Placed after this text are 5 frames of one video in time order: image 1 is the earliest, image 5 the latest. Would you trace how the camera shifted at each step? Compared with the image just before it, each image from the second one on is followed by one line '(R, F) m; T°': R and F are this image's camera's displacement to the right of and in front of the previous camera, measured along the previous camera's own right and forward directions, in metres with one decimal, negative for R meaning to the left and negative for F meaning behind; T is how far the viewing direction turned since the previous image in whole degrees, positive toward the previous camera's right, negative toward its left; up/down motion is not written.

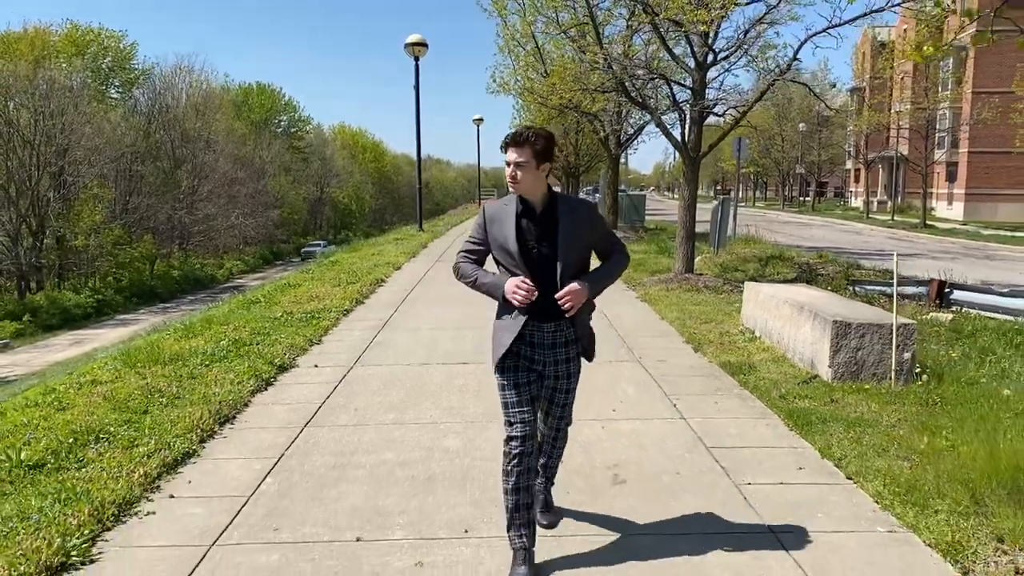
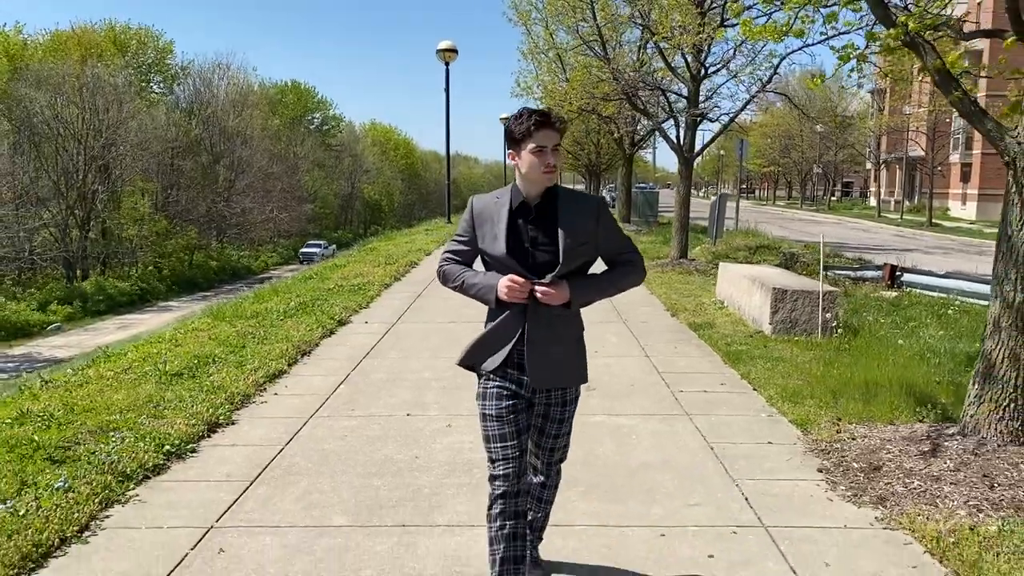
(+0.2, -1.9) m; -2°
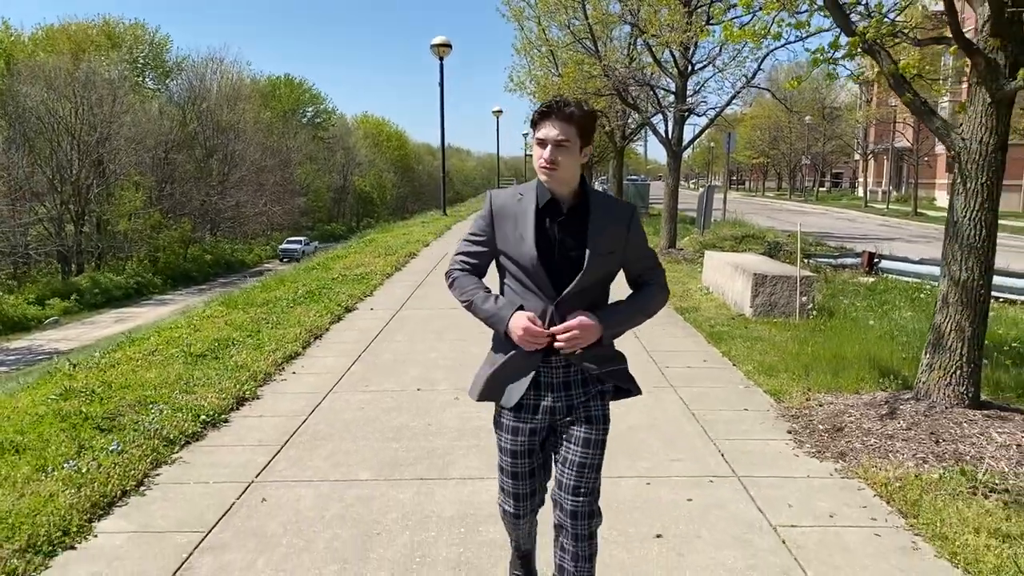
(-0.1, -0.5) m; 0°
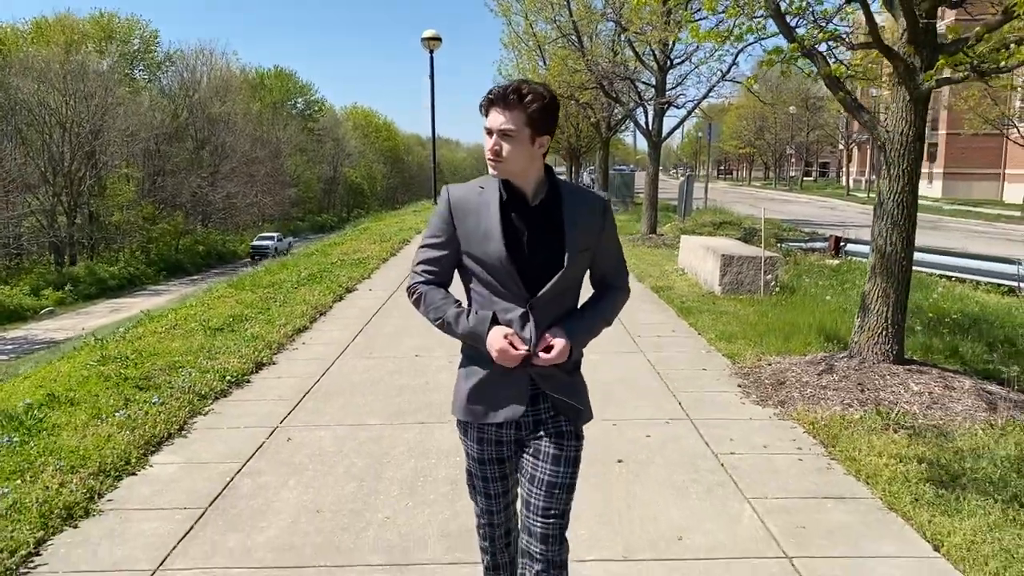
(0.0, -0.8) m; +1°
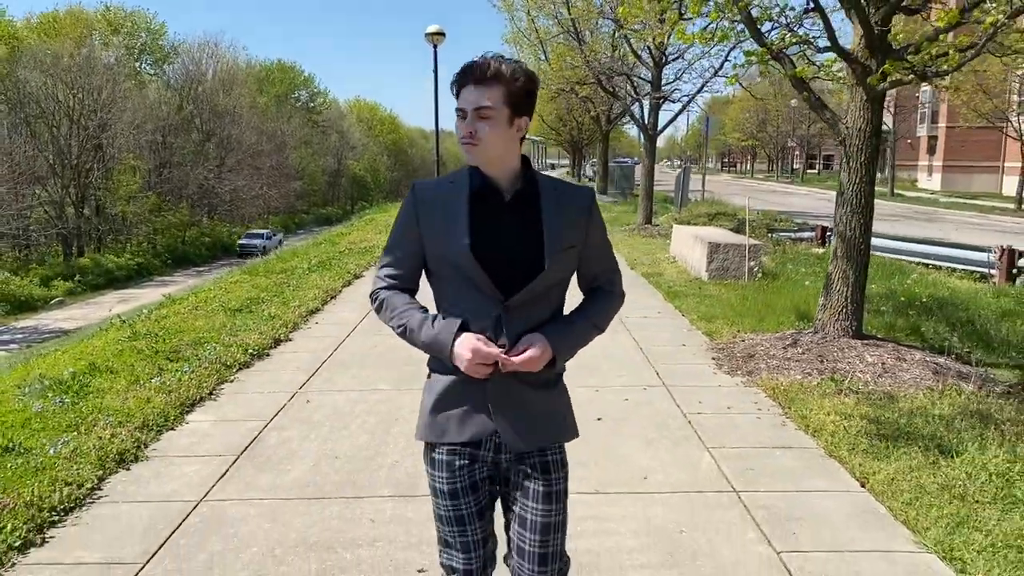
(+0.1, -0.6) m; 0°
